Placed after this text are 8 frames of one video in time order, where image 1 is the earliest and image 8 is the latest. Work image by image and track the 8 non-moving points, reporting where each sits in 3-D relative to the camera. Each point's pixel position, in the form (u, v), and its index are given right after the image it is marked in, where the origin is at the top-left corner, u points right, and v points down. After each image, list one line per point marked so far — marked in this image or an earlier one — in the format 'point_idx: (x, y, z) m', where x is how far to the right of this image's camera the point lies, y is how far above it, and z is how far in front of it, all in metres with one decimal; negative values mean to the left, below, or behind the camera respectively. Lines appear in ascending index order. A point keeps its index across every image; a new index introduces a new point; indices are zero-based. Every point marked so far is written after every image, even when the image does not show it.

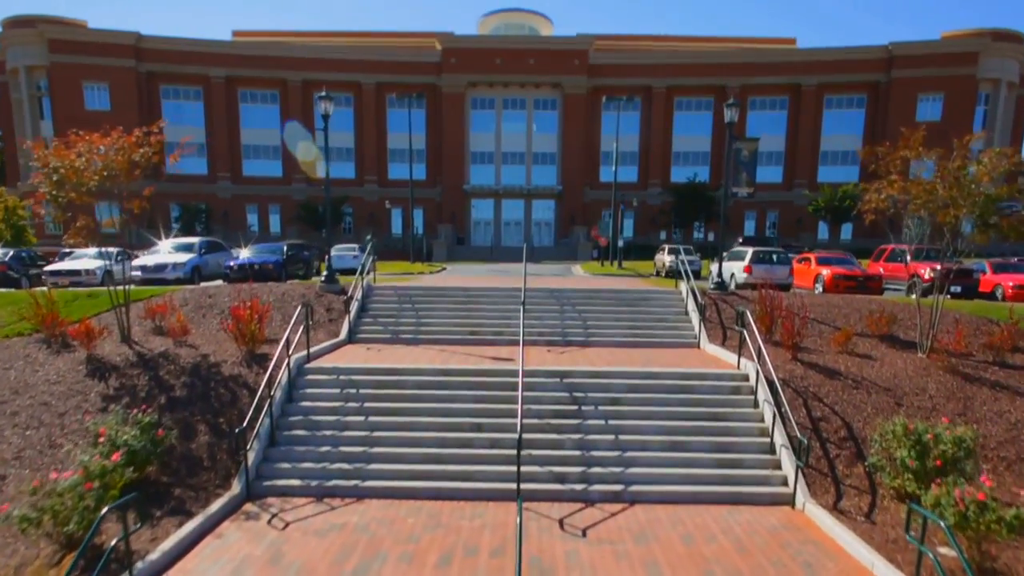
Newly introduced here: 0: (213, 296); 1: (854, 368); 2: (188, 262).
0: (-4.8, -0.1, +11.1) m
1: (+4.2, -1.0, +8.3) m
2: (-6.8, +0.6, +14.3) m
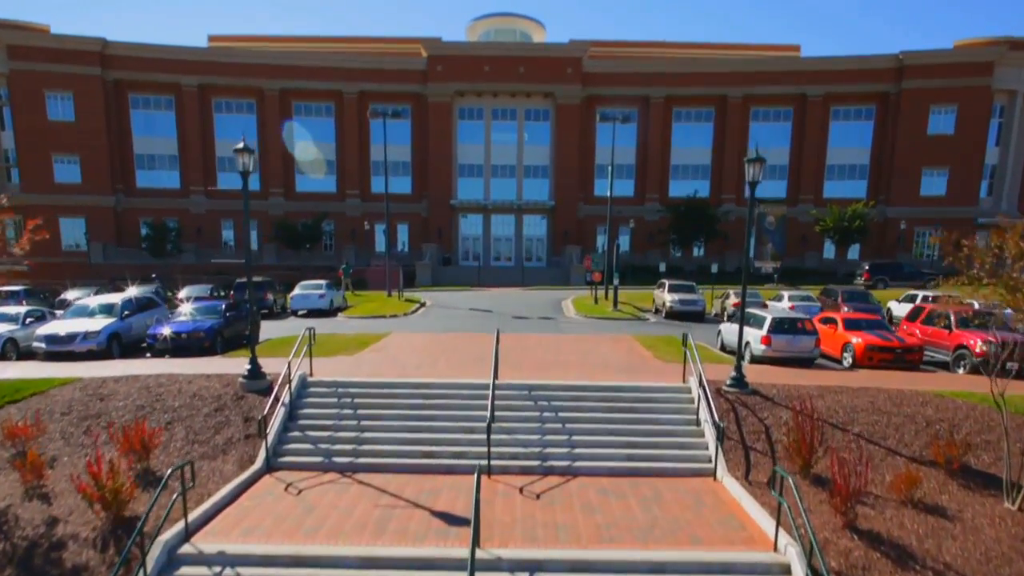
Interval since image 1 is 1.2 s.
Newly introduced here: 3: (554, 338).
0: (-5.2, -1.4, +8.9) m
1: (+3.8, -2.3, +6.1) m
2: (-7.3, -0.7, +12.1) m
3: (+0.9, -1.1, +14.9) m
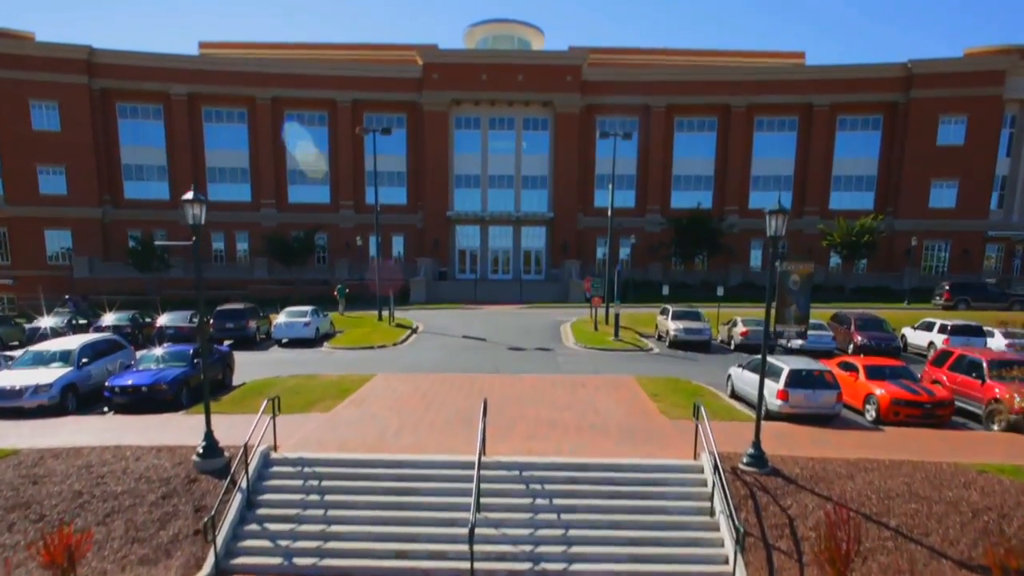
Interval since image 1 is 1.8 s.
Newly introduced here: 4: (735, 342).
0: (-5.4, -2.2, +7.8) m
1: (+3.6, -3.1, +5.1) m
2: (-7.4, -1.5, +11.1) m
3: (+0.8, -1.9, +13.8) m
4: (+6.5, -1.6, +19.8) m
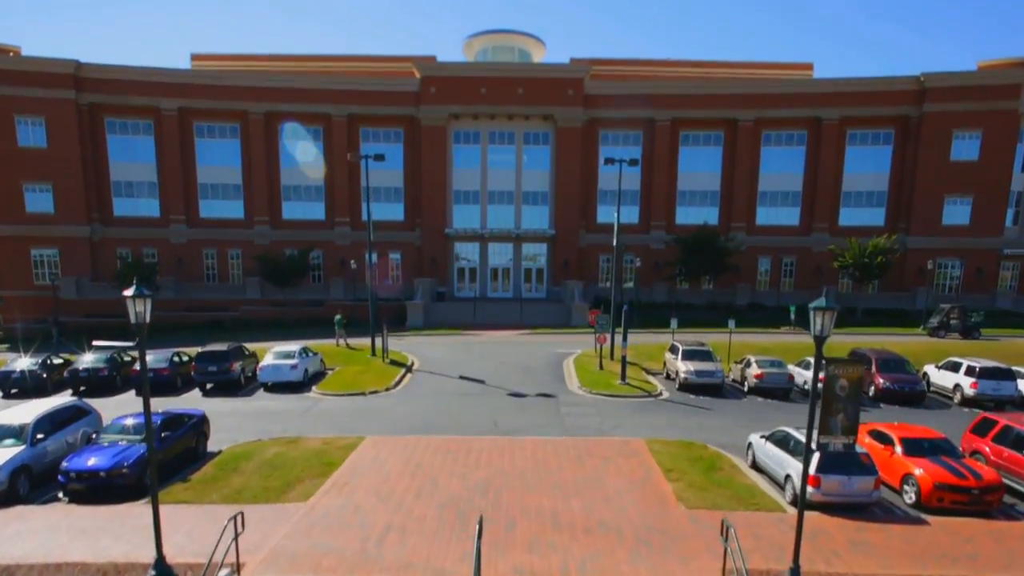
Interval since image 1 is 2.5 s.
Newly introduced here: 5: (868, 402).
0: (-5.4, -3.3, +6.7) m
1: (+3.6, -4.1, +4.0) m
2: (-7.4, -2.6, +9.9) m
3: (+0.8, -2.9, +12.7) m
4: (+6.5, -2.6, +18.6) m
5: (+9.6, -3.1, +18.5) m
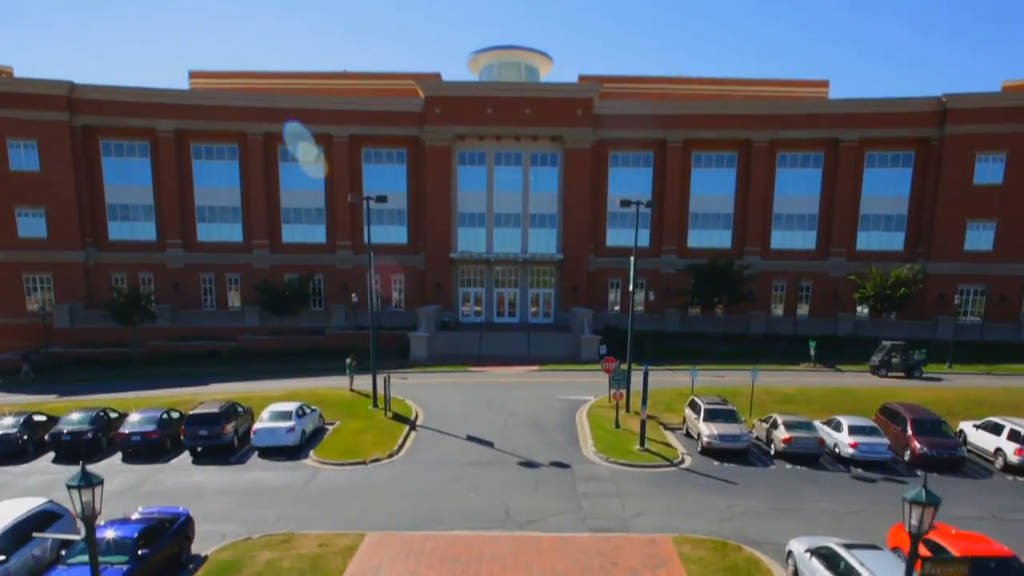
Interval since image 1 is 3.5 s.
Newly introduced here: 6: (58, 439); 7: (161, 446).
0: (-5.2, -4.8, +5.6) m
1: (+3.8, -5.6, +2.8) m
2: (-7.1, -4.1, +8.8) m
3: (+1.1, -4.4, +11.5) m
4: (+6.7, -4.1, +17.5) m
5: (+9.9, -4.5, +17.3) m
6: (-11.3, -3.8, +17.1) m
7: (-8.9, -4.0, +17.3) m
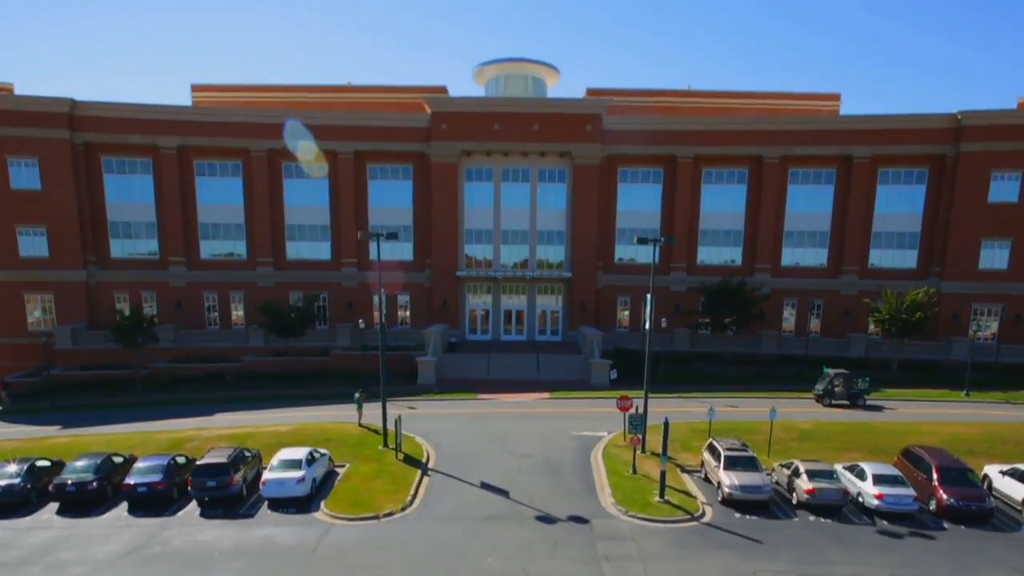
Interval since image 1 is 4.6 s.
0: (-4.8, -6.0, +5.1) m
1: (+4.2, -6.9, +2.4) m
2: (-6.8, -5.3, +8.4) m
3: (+1.5, -5.6, +11.1) m
4: (+7.1, -5.2, +17.0) m
5: (+10.3, -5.7, +16.9) m
6: (-11.0, -4.9, +16.7) m
7: (-8.5, -5.1, +16.9) m
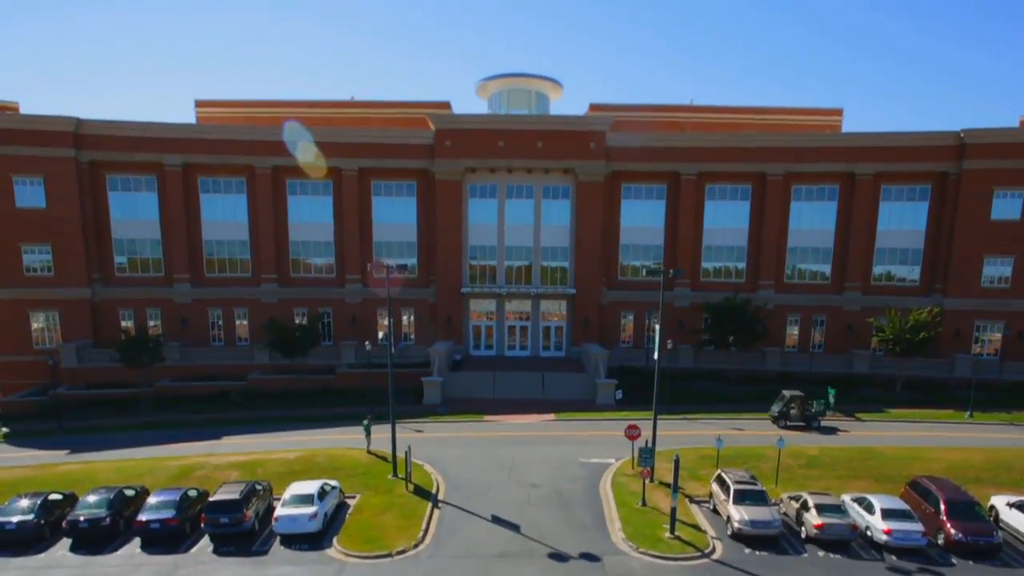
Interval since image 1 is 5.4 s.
0: (-4.5, -6.9, +5.2) m
1: (+4.5, -7.8, +2.5) m
2: (-6.5, -6.2, +8.5) m
3: (+1.7, -6.5, +11.2) m
4: (+7.4, -6.1, +17.1) m
5: (+10.6, -6.6, +17.0) m
6: (-10.7, -5.8, +16.7) m
7: (-8.2, -6.1, +17.0) m
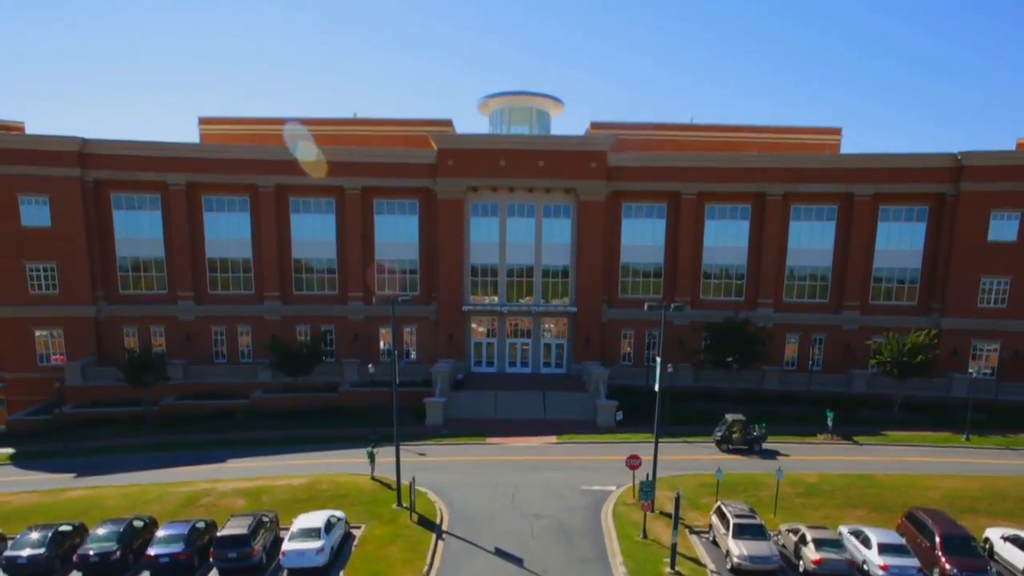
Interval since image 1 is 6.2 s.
0: (-4.4, -7.9, +5.5) m
1: (+4.6, -8.8, +2.8) m
2: (-6.4, -7.1, +8.7) m
3: (+1.8, -7.5, +11.5) m
4: (+7.5, -7.1, +17.4) m
5: (+10.6, -7.6, +17.3) m
6: (-10.6, -6.8, +17.0) m
7: (-8.1, -7.0, +17.2) m
